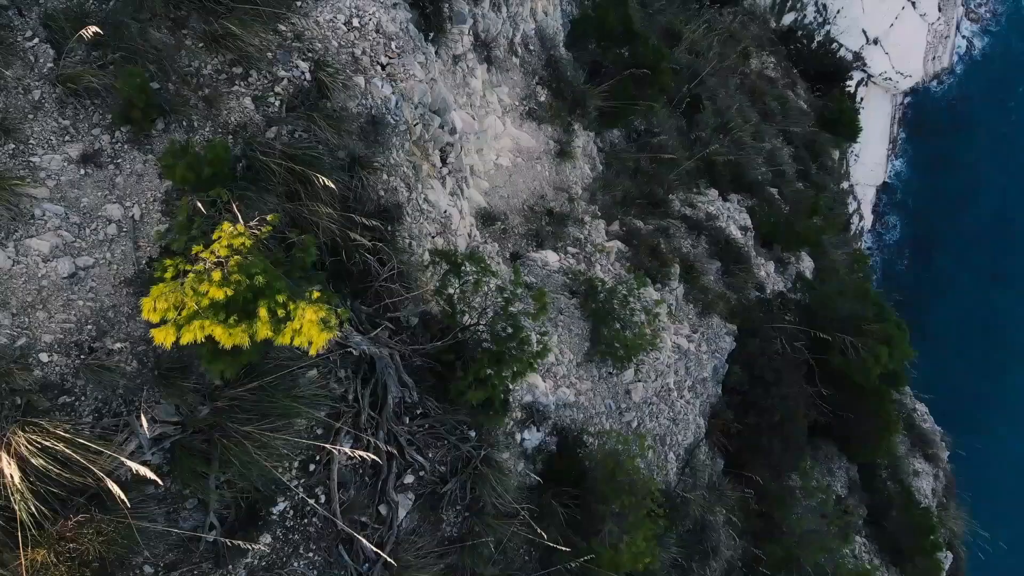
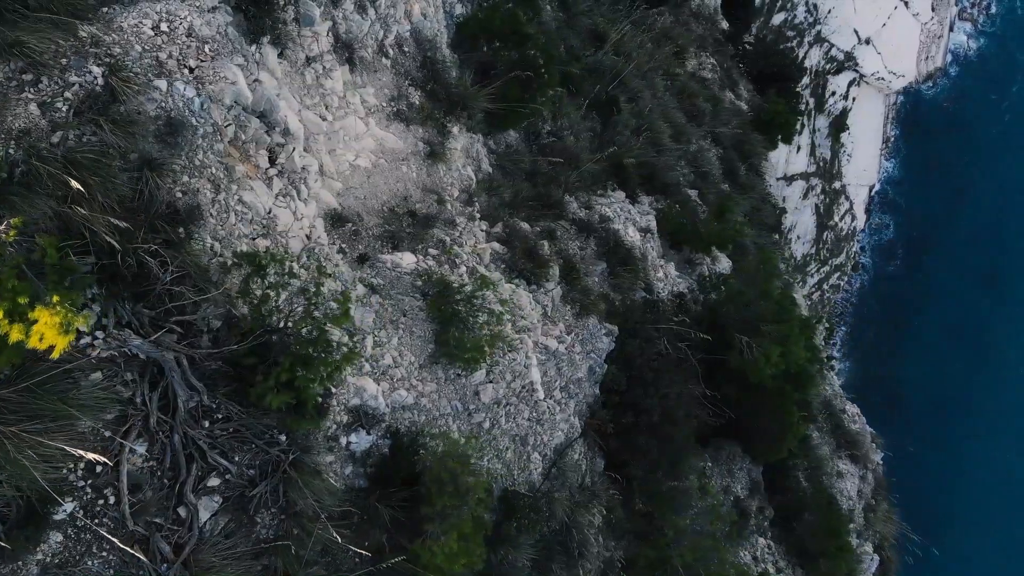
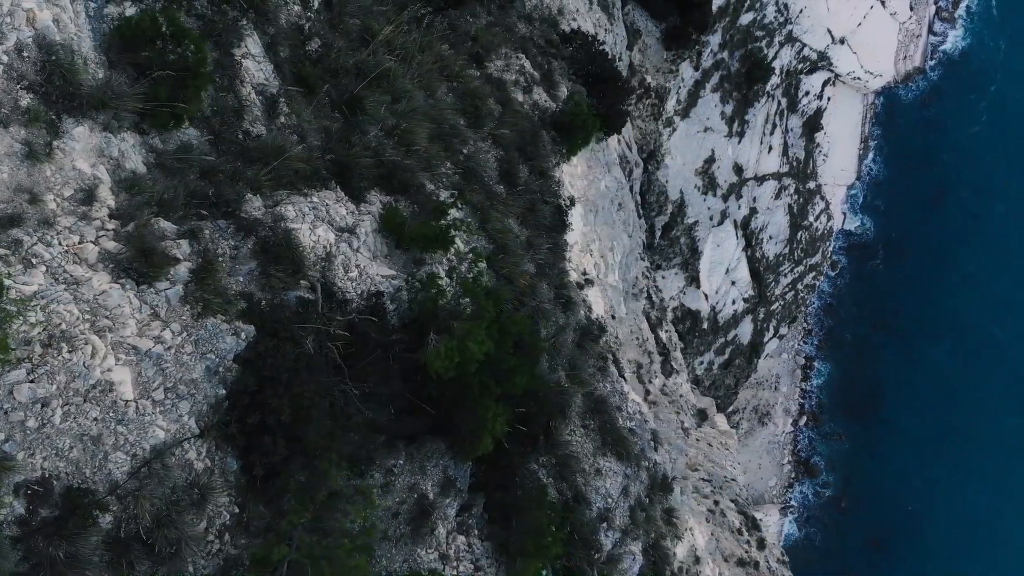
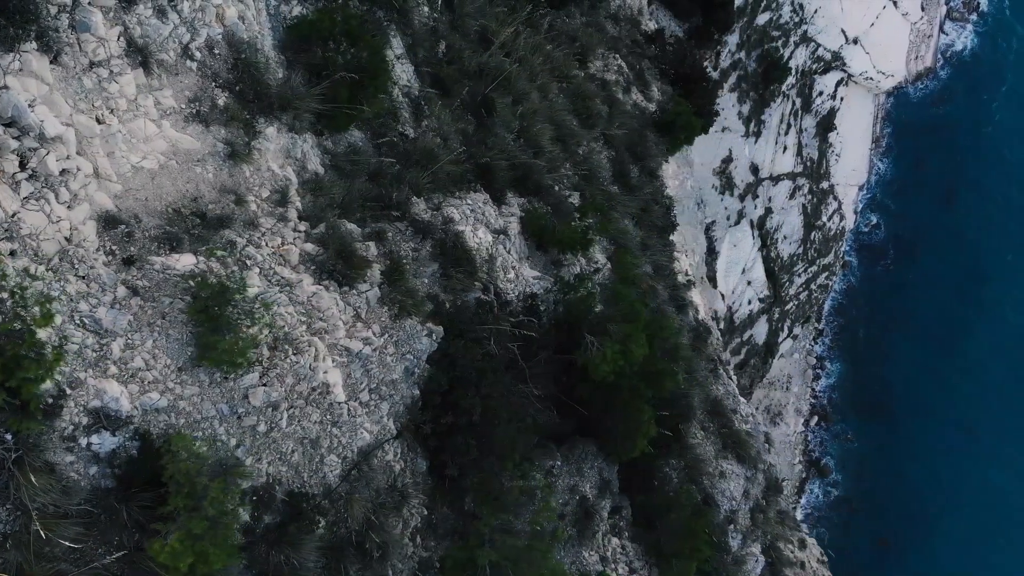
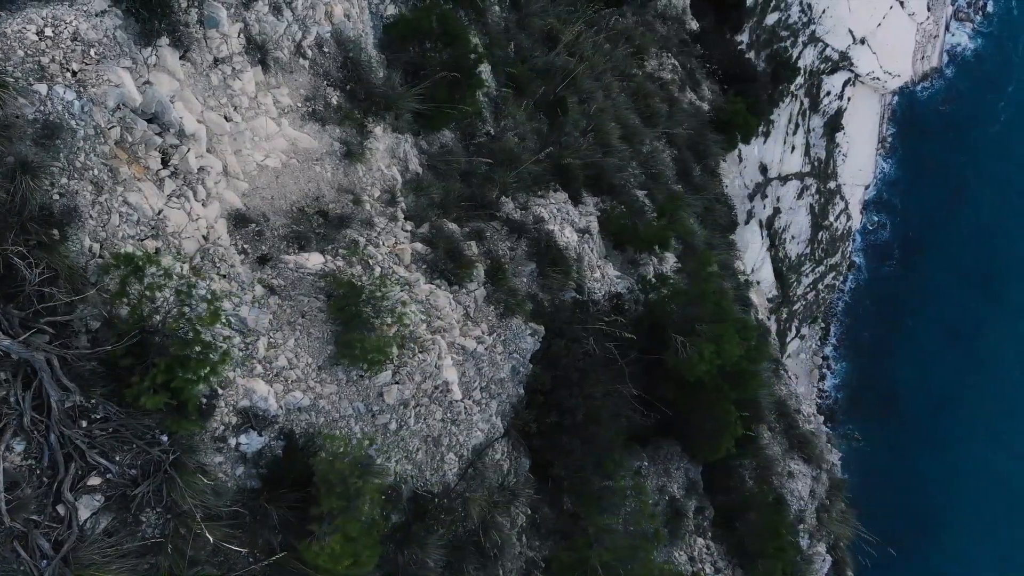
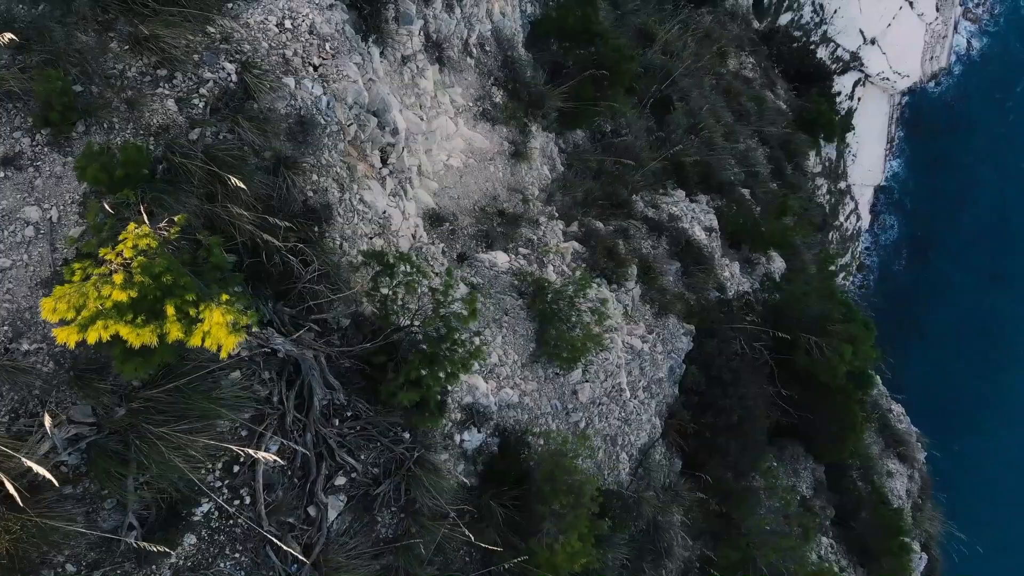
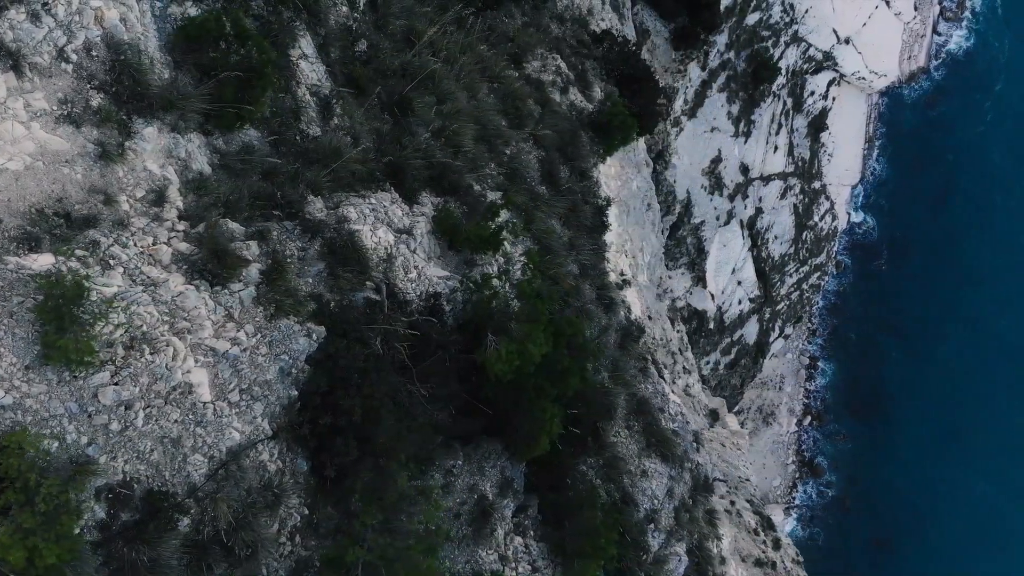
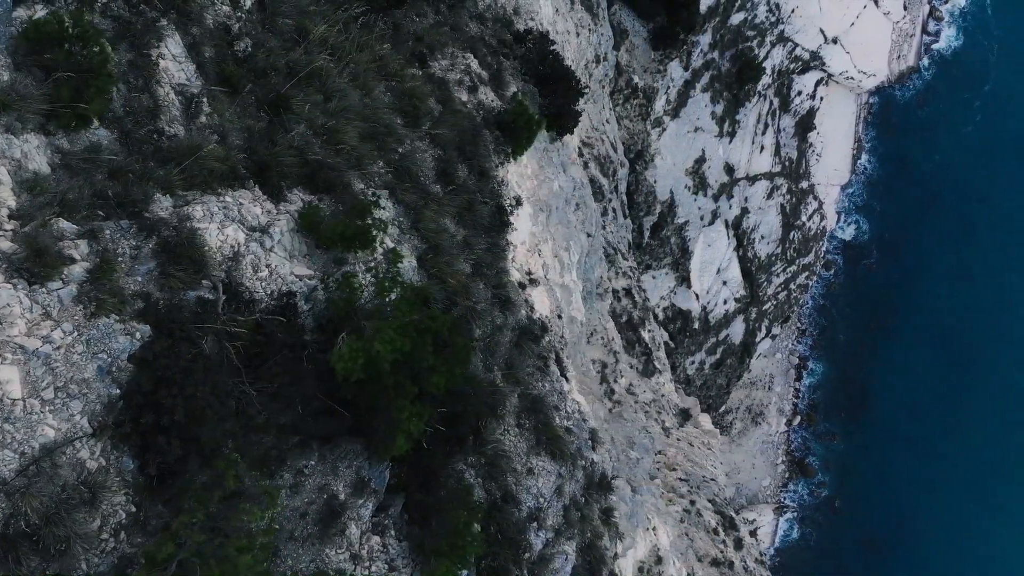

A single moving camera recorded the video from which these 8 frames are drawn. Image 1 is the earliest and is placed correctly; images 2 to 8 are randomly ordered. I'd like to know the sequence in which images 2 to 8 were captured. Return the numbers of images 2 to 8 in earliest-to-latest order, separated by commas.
6, 2, 5, 4, 7, 3, 8
